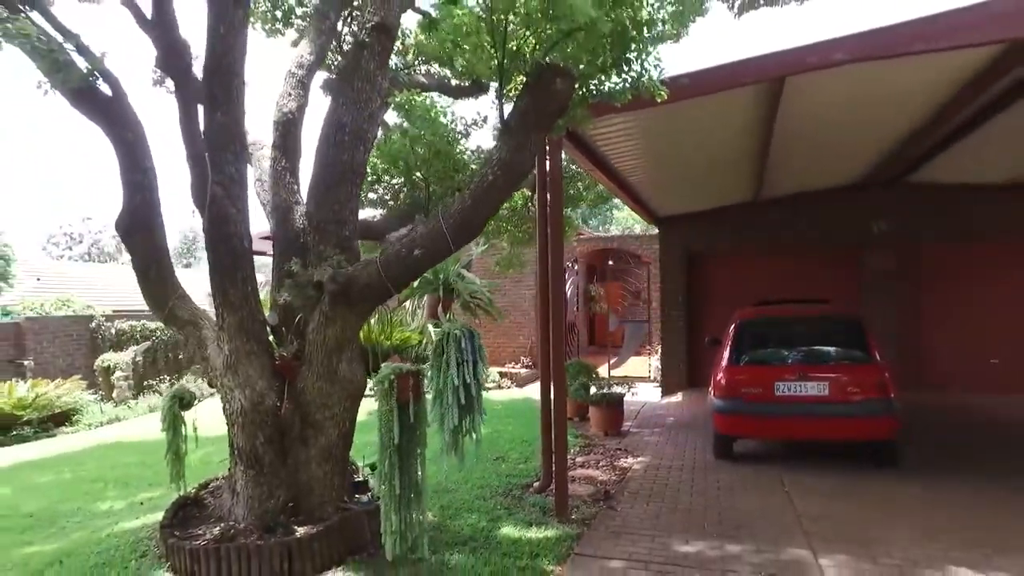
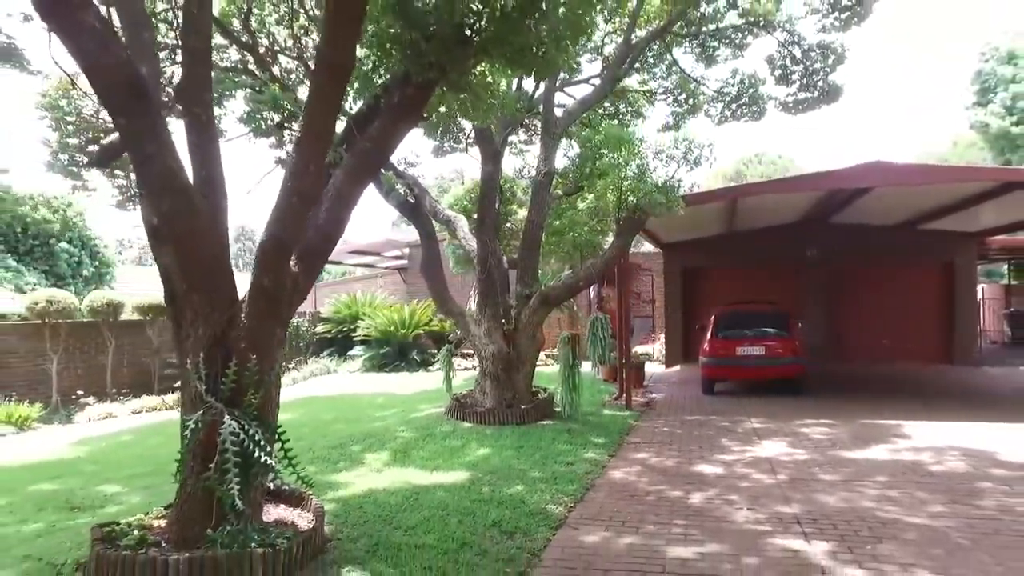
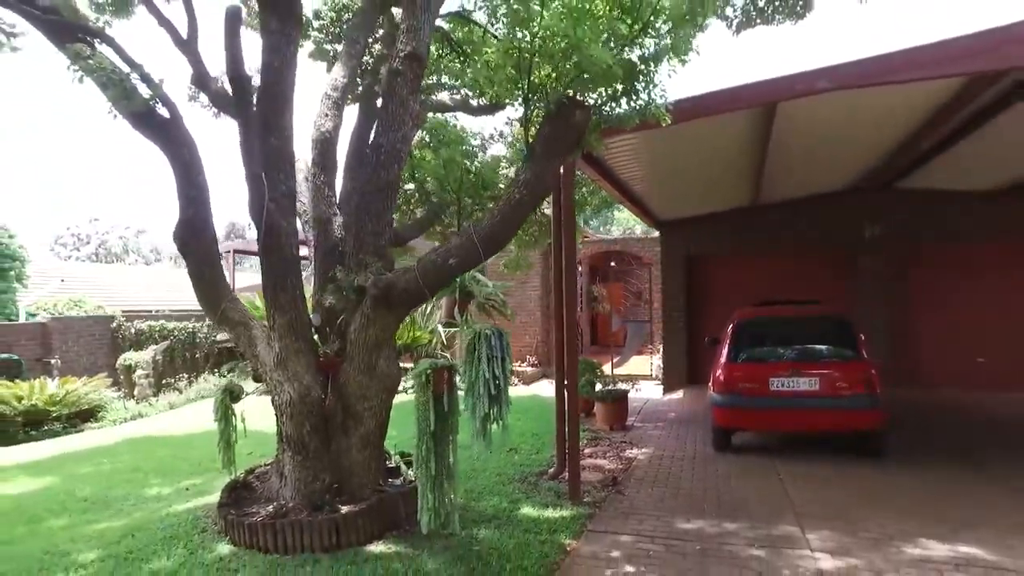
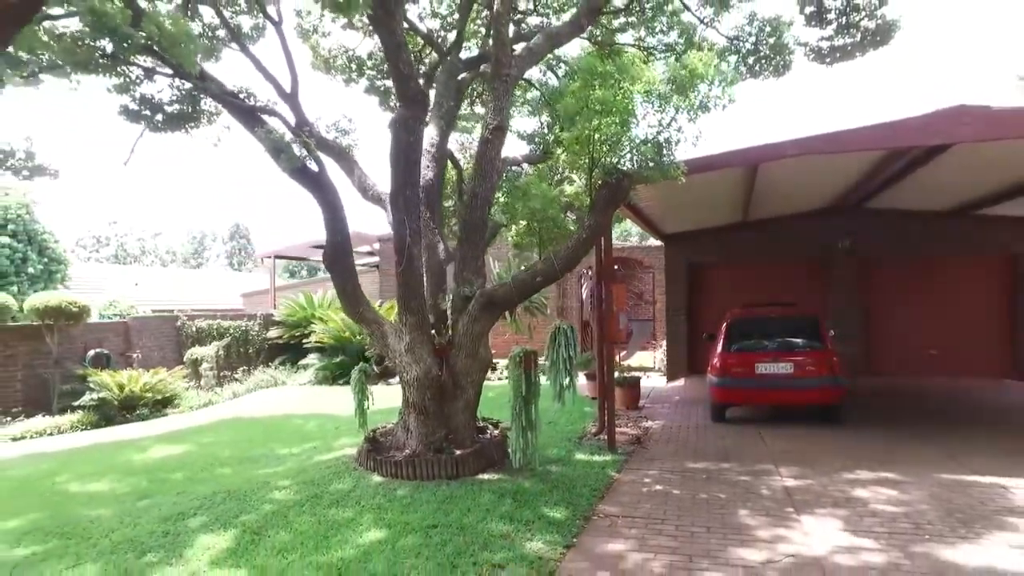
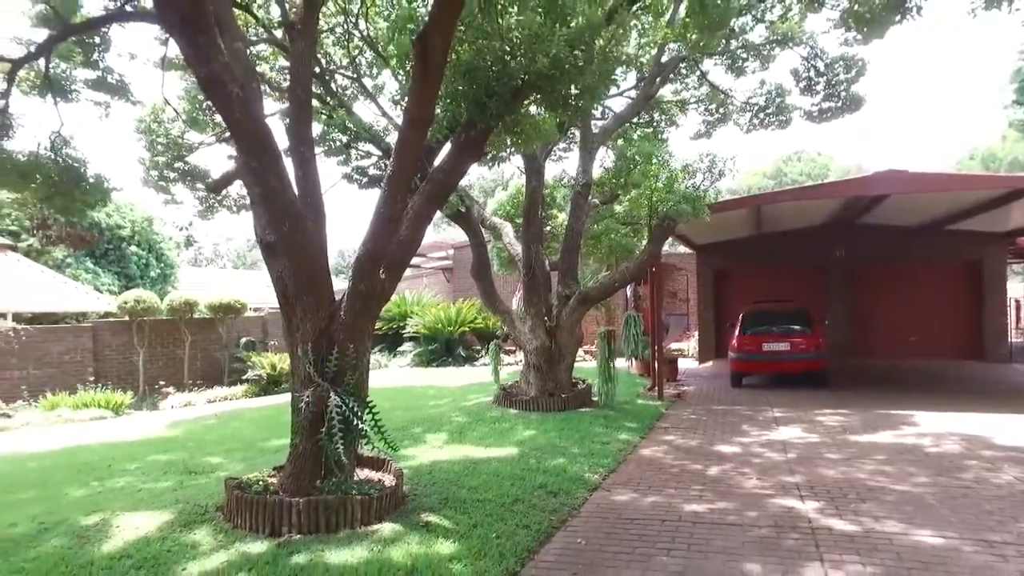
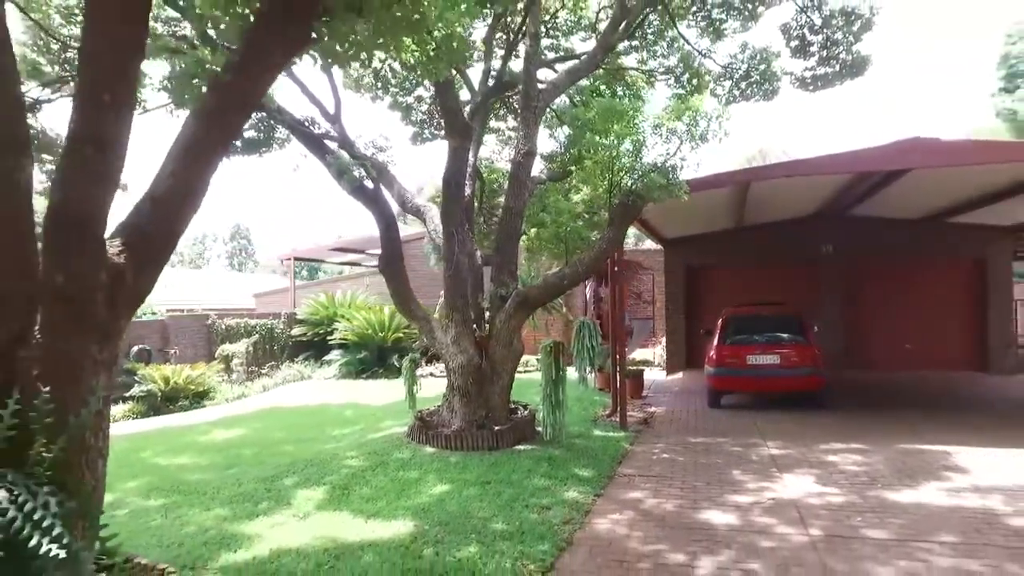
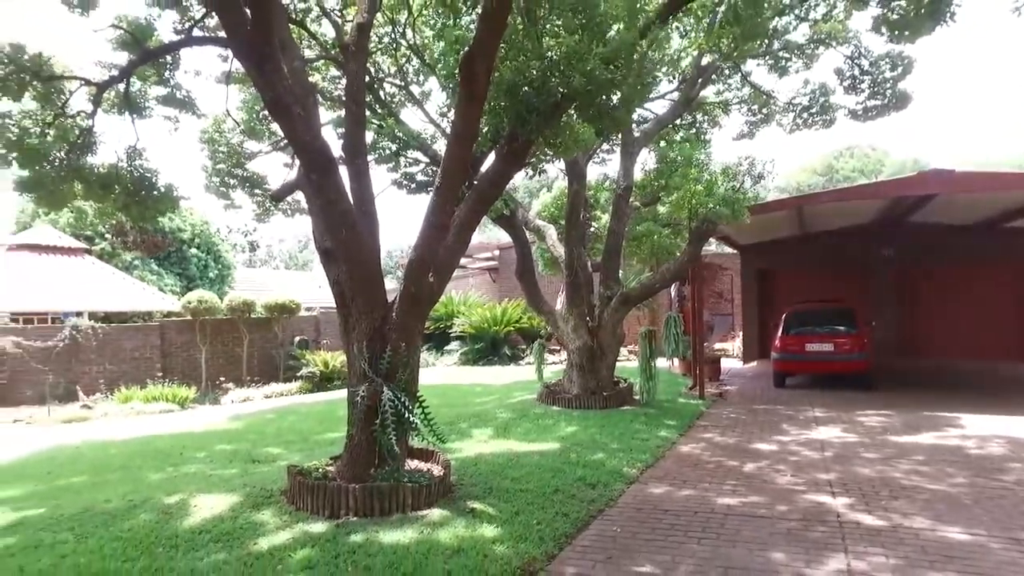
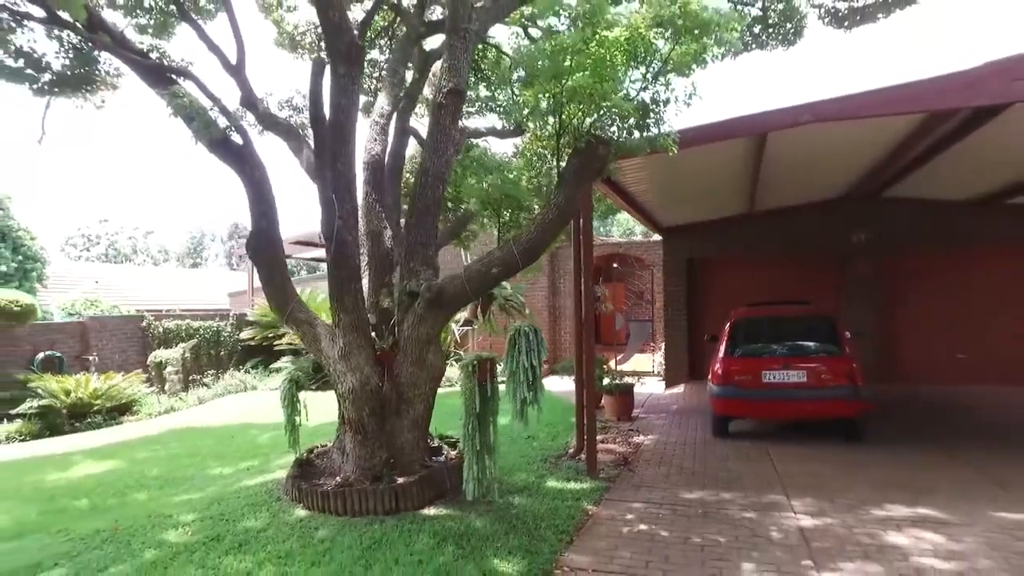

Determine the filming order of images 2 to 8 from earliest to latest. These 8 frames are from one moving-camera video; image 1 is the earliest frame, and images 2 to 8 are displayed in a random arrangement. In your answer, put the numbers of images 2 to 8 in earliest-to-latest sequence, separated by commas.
3, 8, 4, 6, 2, 5, 7
